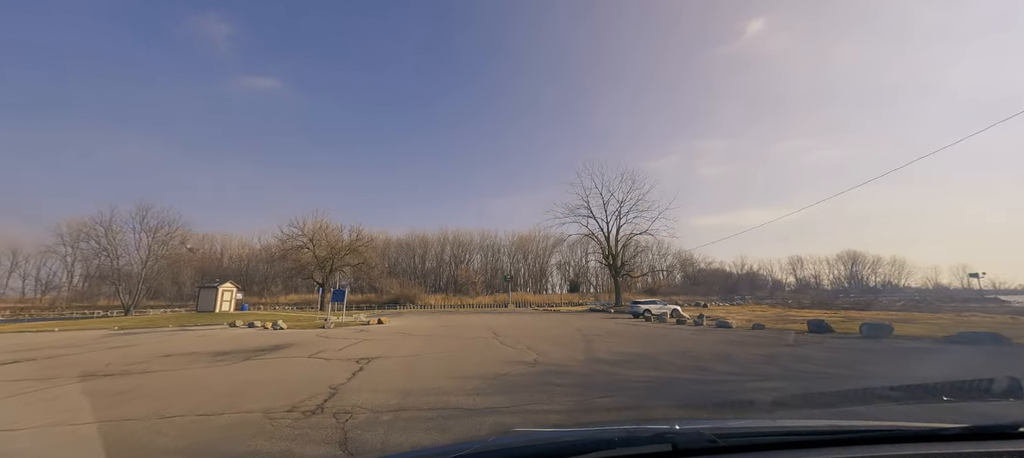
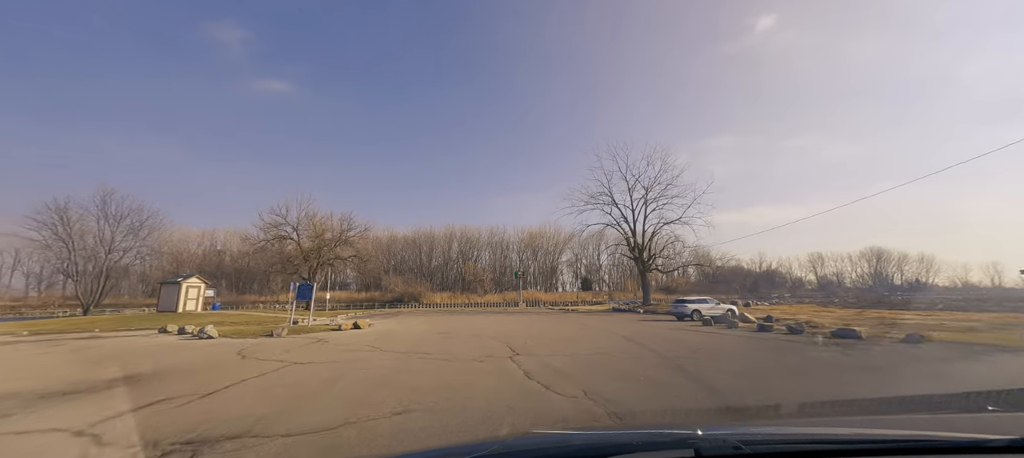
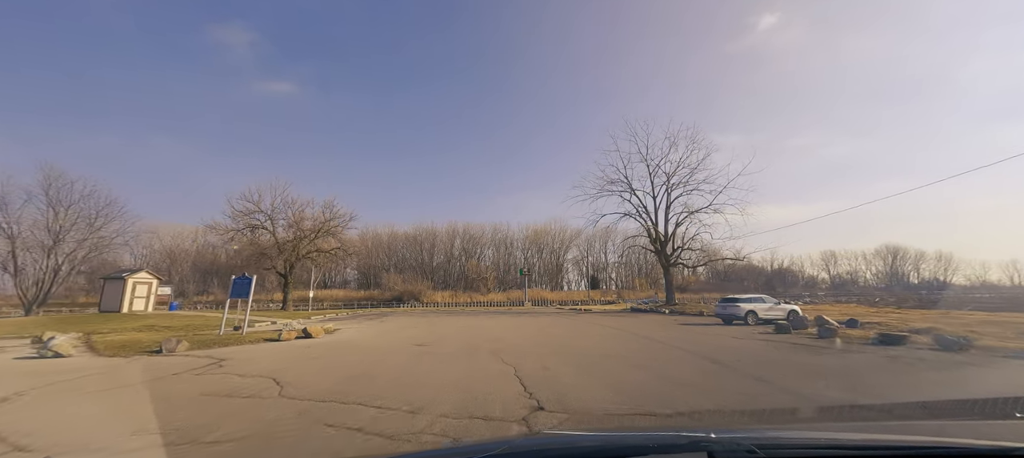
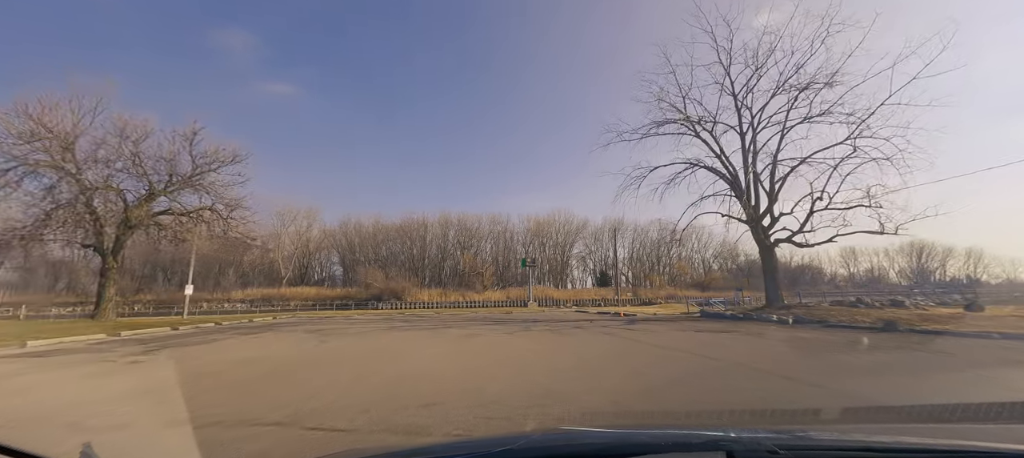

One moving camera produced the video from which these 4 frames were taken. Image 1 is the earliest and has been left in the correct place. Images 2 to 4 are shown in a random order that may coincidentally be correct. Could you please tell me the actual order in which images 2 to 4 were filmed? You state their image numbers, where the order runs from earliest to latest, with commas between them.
2, 3, 4
